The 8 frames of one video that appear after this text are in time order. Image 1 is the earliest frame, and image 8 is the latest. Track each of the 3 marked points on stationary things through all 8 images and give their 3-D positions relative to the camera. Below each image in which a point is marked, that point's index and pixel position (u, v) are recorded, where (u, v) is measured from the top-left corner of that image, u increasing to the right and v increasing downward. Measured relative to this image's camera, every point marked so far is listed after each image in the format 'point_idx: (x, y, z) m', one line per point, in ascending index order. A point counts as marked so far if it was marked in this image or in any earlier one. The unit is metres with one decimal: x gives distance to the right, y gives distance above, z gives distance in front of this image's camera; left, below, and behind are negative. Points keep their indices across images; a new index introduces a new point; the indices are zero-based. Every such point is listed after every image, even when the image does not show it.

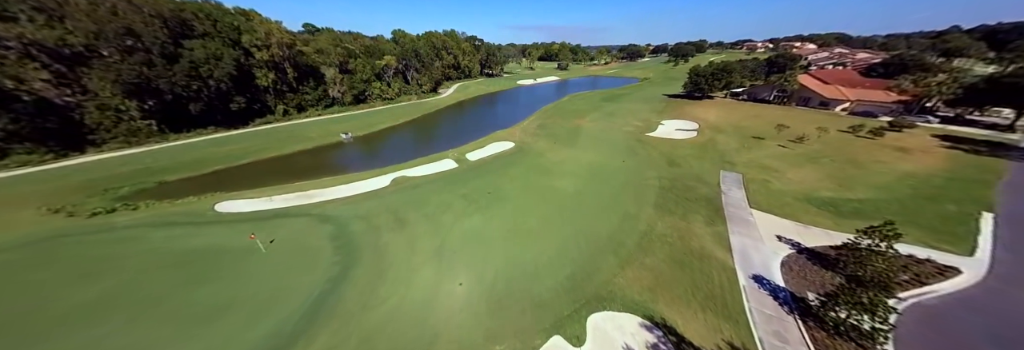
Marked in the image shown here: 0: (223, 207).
0: (-19.6, -2.2, +16.2) m
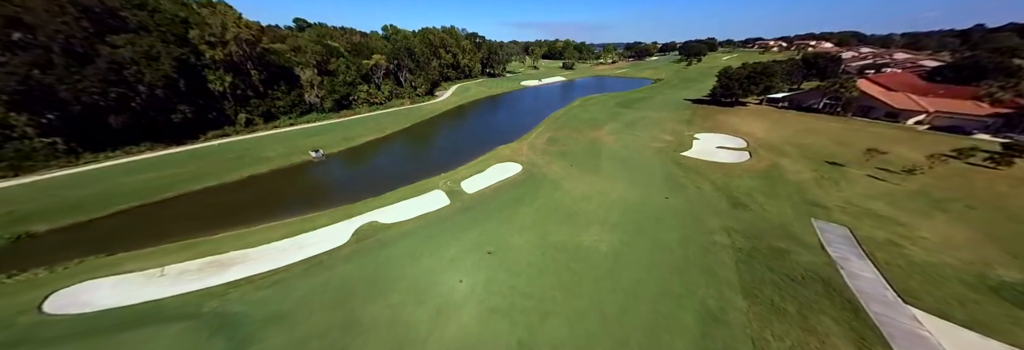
0: (-19.0, -5.3, +10.2) m
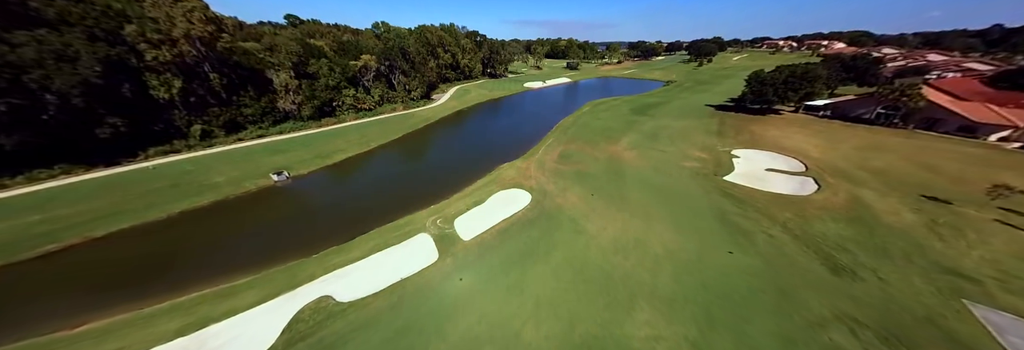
0: (-18.5, -8.0, +5.2) m
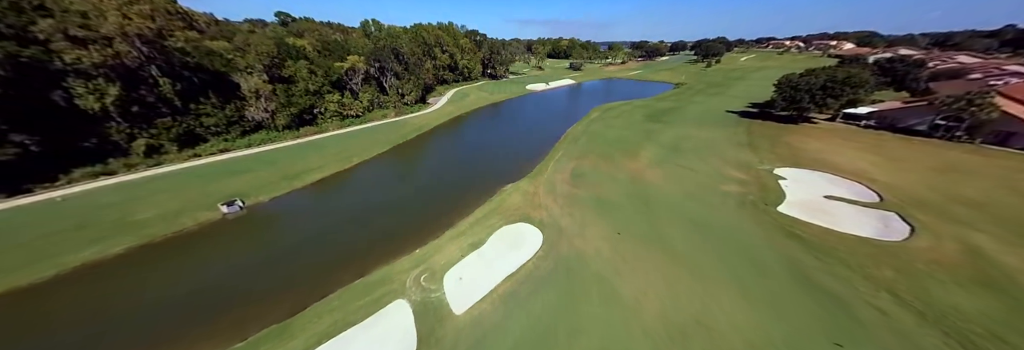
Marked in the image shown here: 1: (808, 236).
0: (-18.1, -10.3, +0.9) m
1: (+19.5, -3.9, +15.8) m
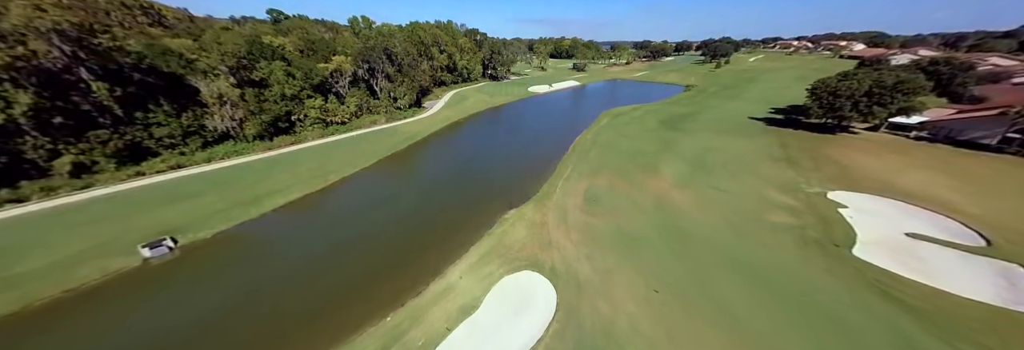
0: (-17.9, -12.3, -3.0) m
1: (+19.7, -6.1, +11.8) m
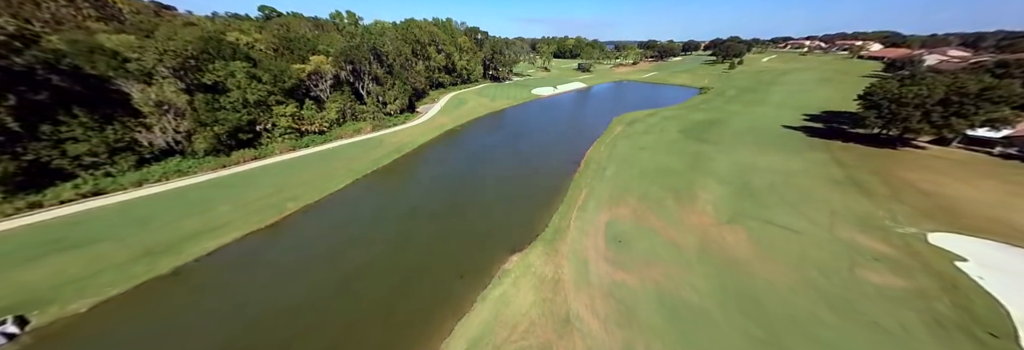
0: (-18.0, -14.5, -7.6) m
1: (+19.8, -8.5, +6.9) m
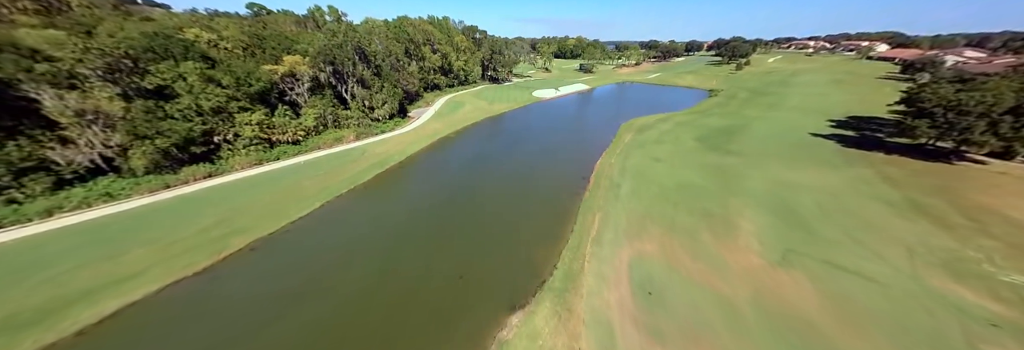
0: (-18.0, -16.3, -11.3) m
1: (+19.8, -10.4, +3.3) m
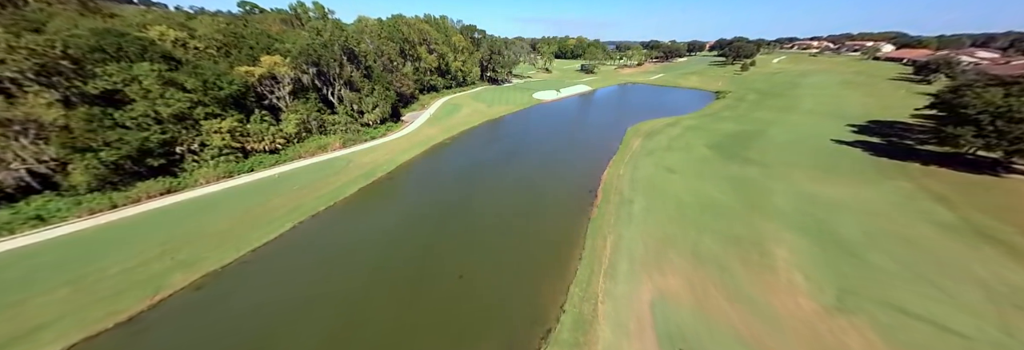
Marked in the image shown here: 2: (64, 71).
0: (-18.1, -17.5, -13.8) m
1: (+19.8, -11.6, +0.8) m
2: (-34.0, +8.9, +19.8) m
